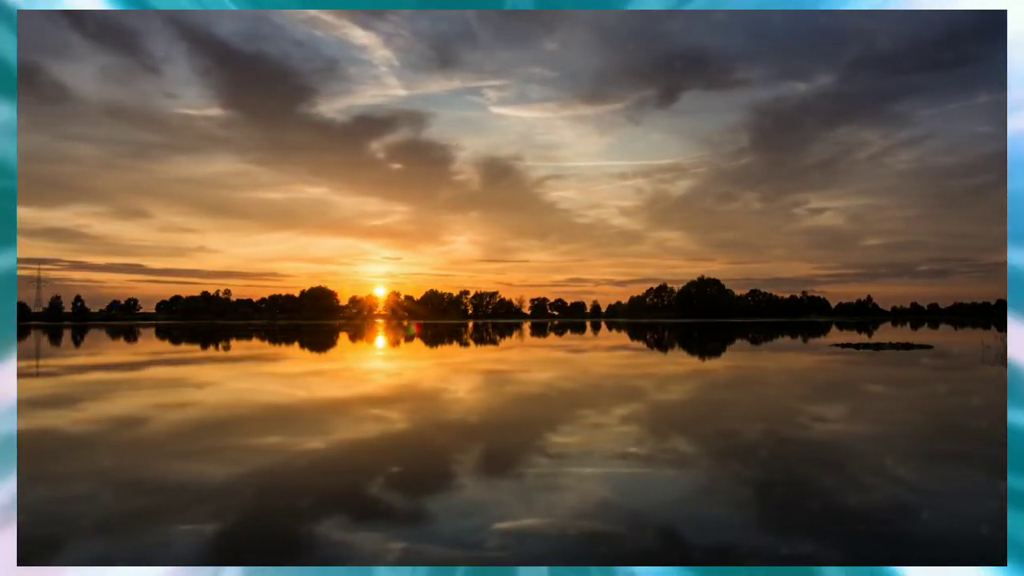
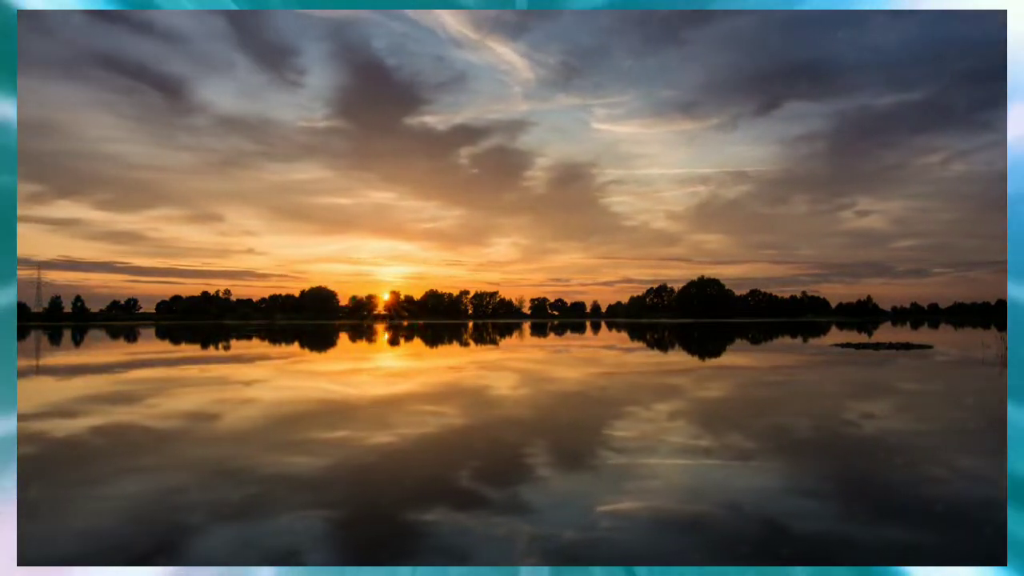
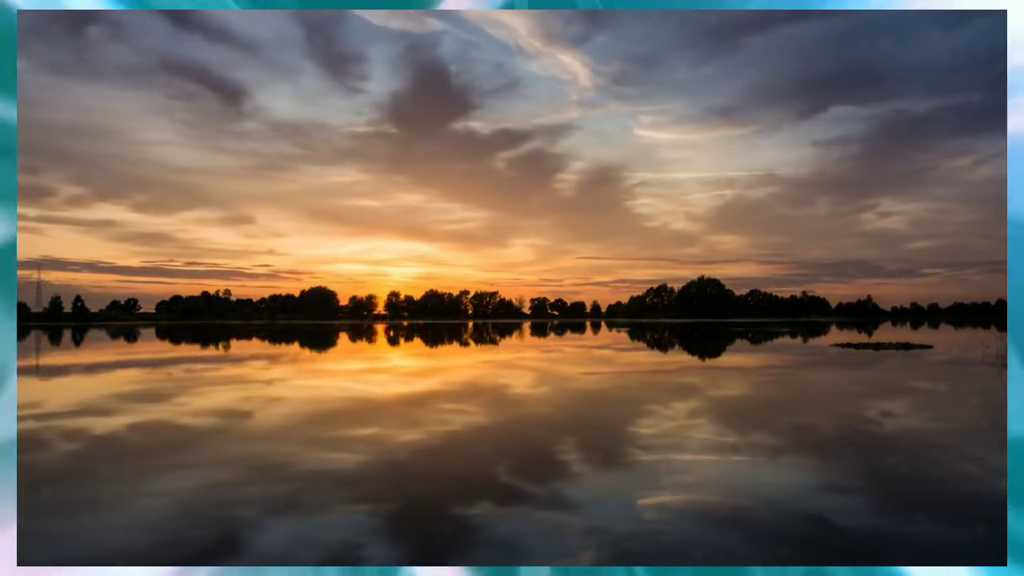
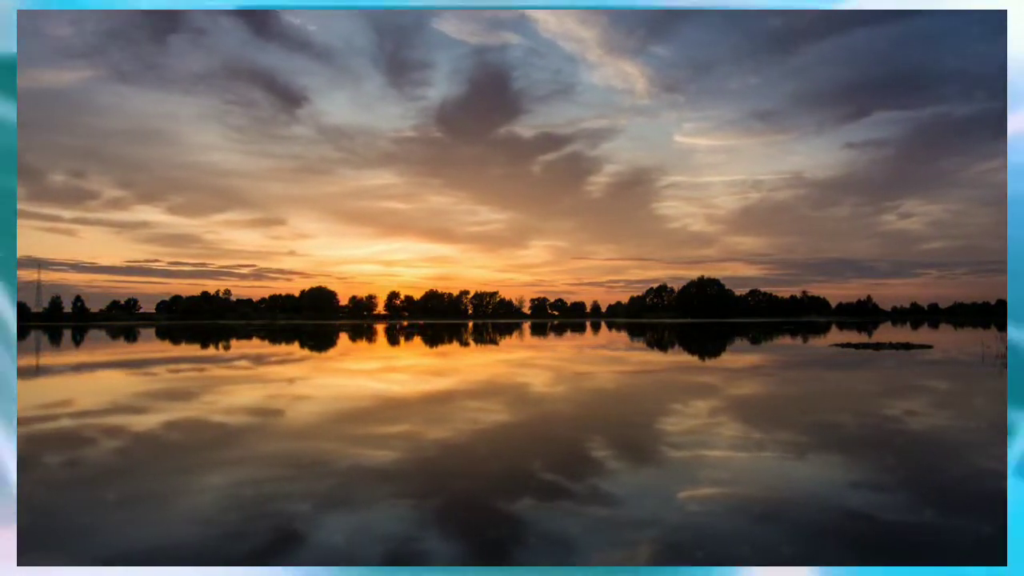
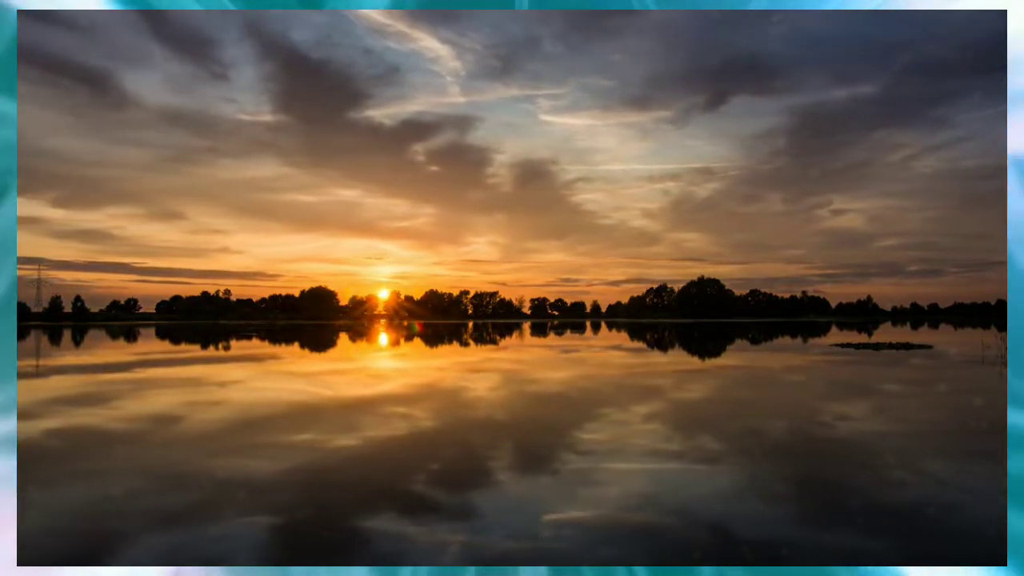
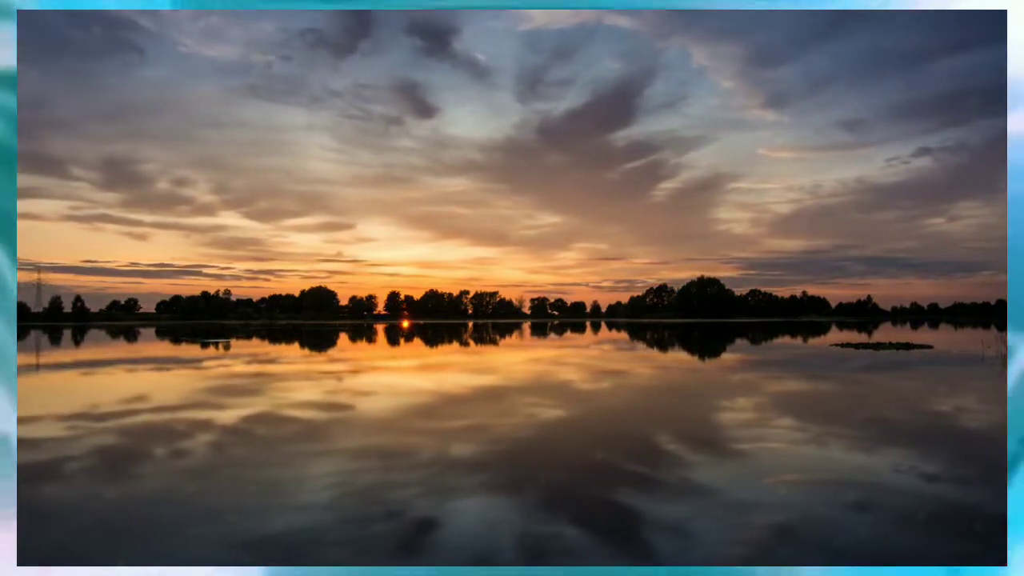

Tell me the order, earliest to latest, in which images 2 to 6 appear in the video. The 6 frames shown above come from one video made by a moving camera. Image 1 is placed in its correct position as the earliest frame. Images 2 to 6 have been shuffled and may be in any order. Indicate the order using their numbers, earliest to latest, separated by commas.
5, 2, 3, 4, 6
